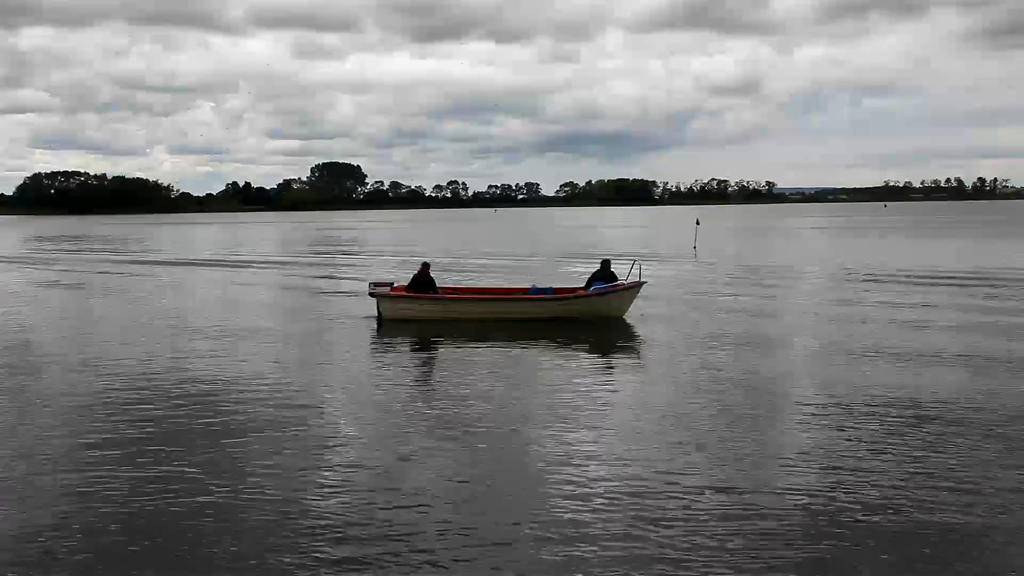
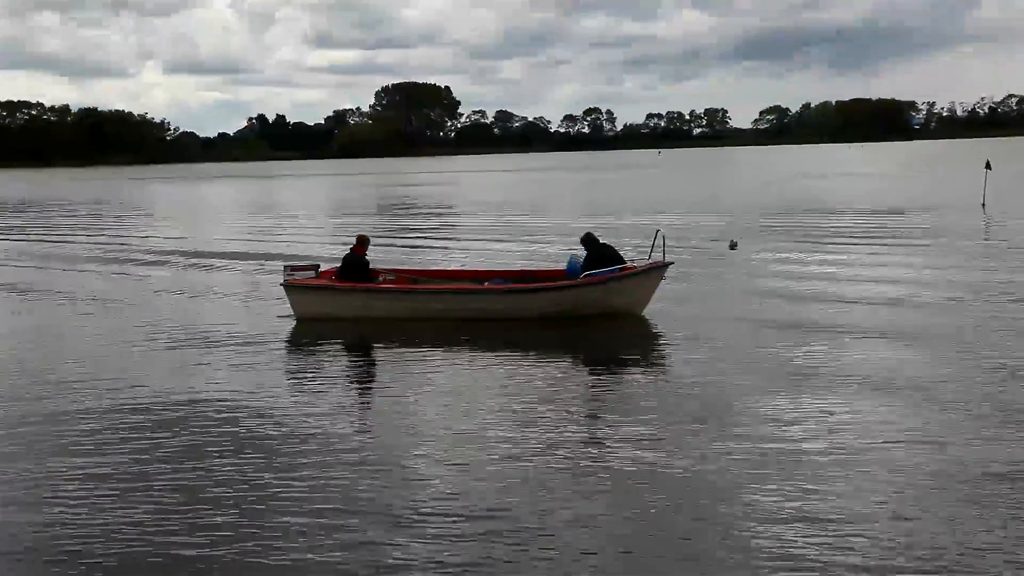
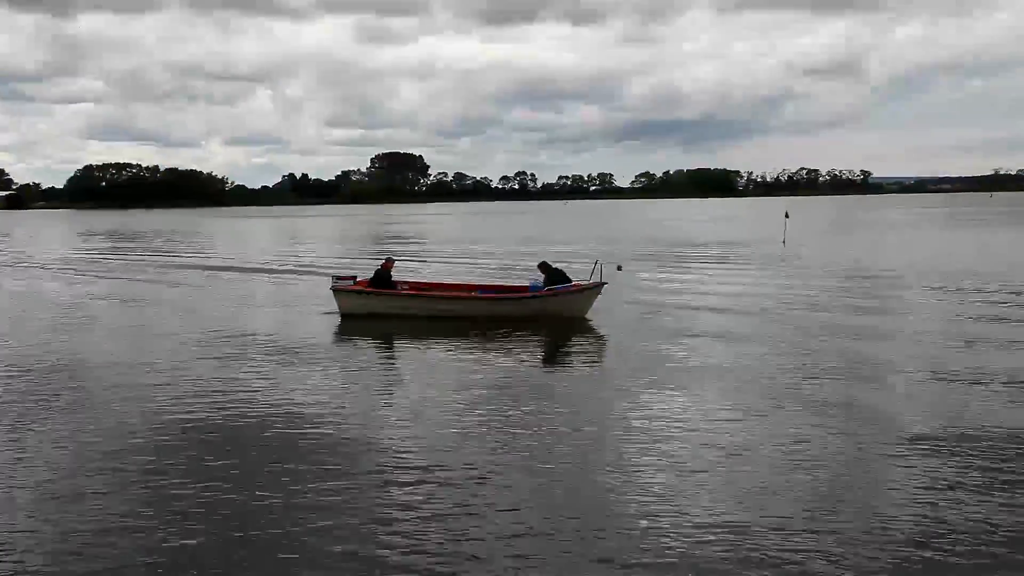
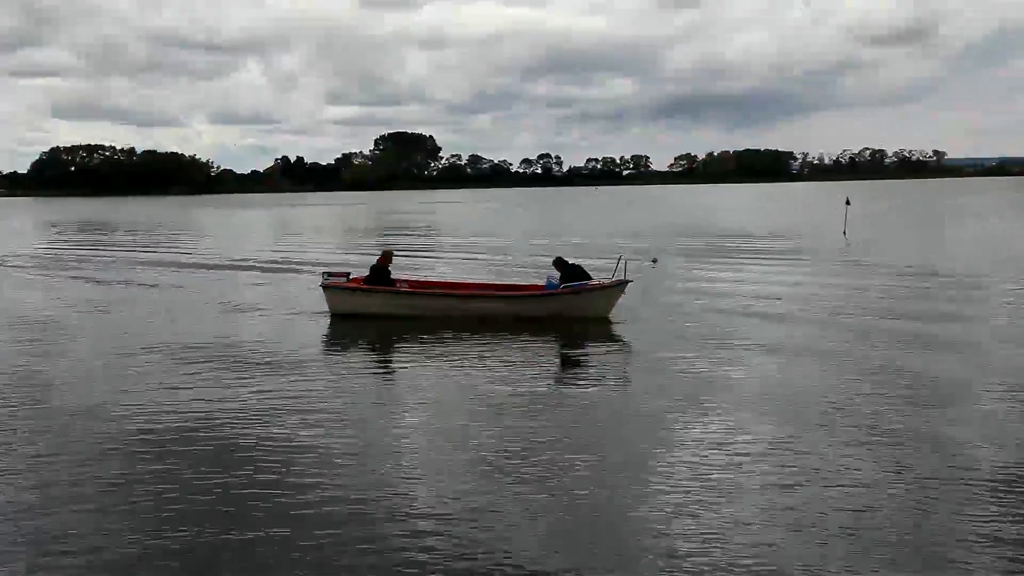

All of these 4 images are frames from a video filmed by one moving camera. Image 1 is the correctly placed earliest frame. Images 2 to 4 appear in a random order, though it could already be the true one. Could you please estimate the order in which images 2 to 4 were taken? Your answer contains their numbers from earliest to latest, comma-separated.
3, 4, 2
